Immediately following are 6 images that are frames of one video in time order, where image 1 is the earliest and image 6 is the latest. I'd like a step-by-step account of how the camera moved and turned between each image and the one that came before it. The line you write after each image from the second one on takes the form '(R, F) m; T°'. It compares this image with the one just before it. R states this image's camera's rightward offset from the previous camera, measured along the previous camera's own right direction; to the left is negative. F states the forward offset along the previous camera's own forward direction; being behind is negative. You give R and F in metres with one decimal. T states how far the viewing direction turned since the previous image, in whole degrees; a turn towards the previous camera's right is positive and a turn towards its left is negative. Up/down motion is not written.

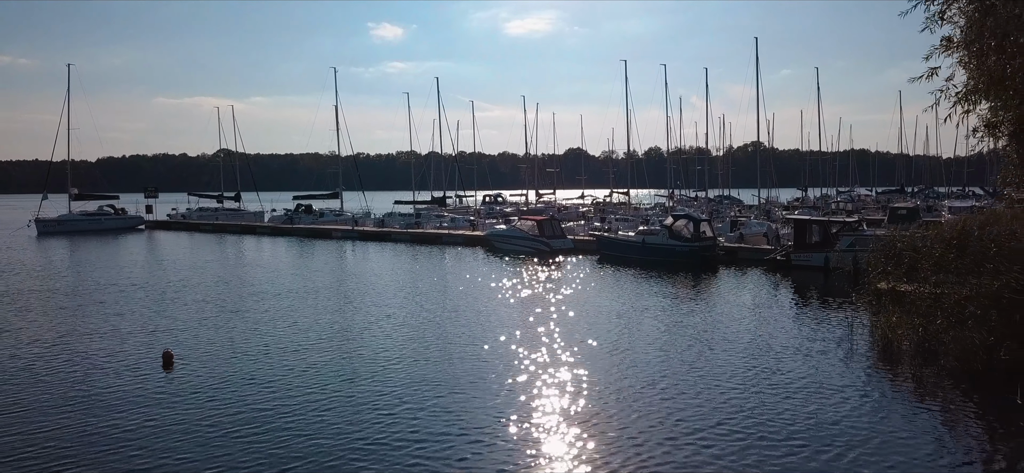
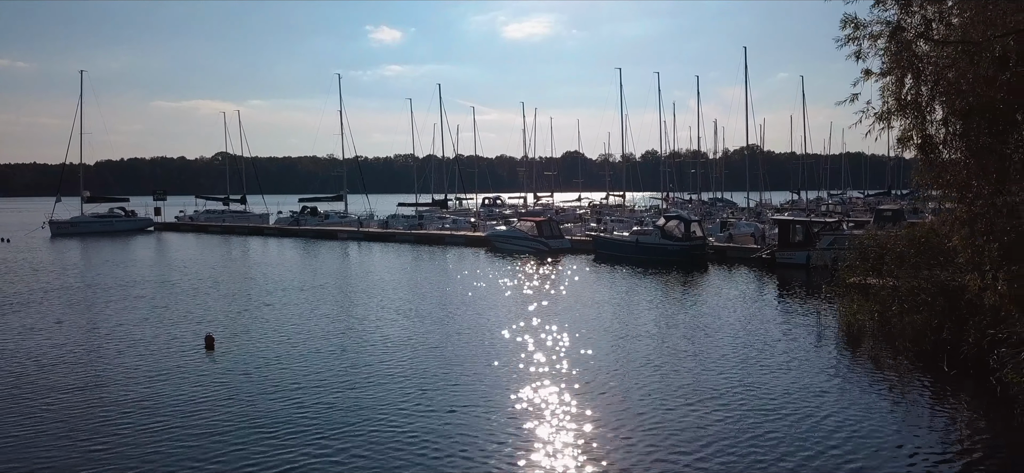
(-0.2, -1.8) m; 0°
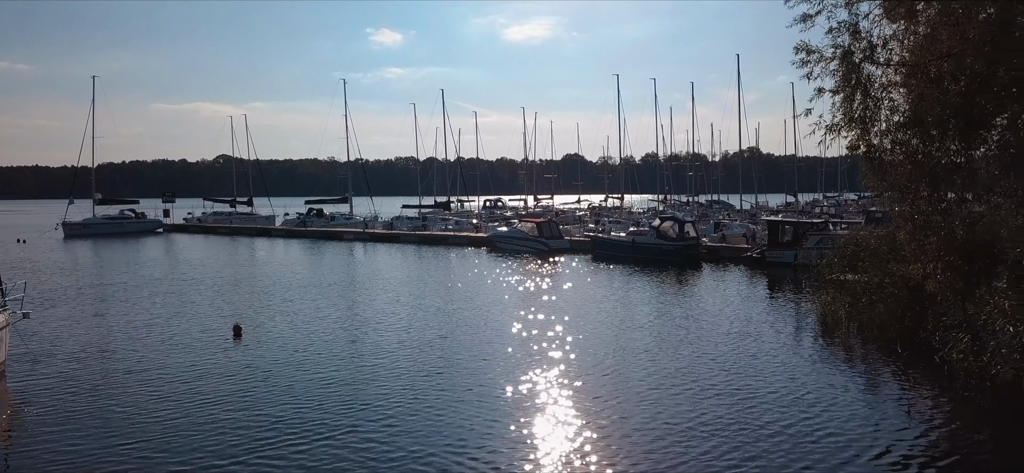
(-0.1, -1.5) m; 0°
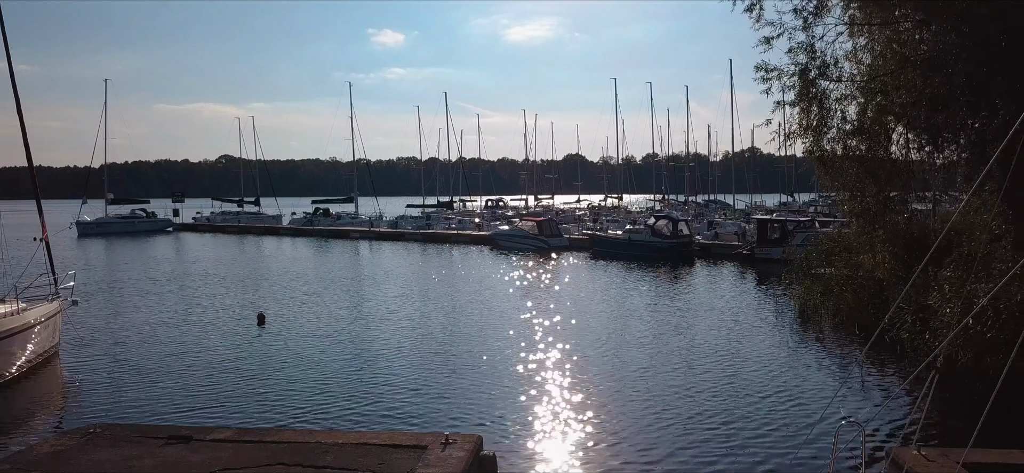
(0.0, -1.6) m; 0°
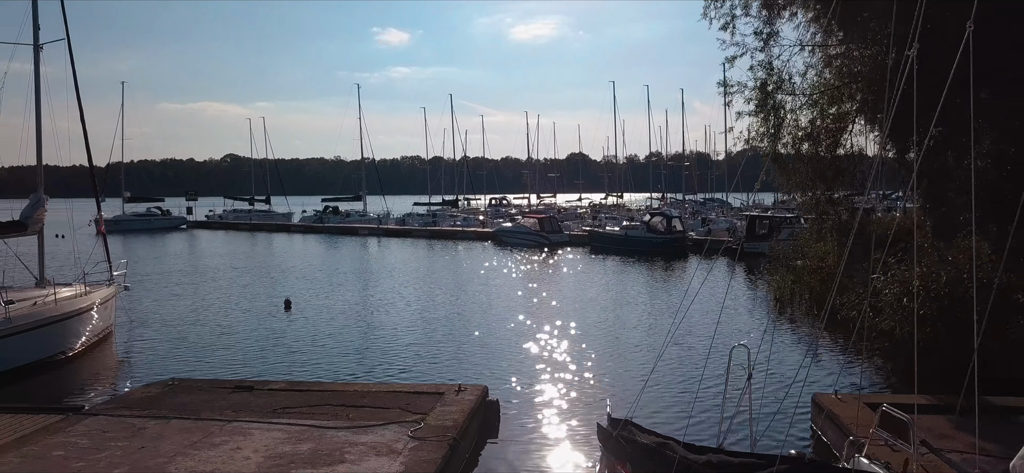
(+0.1, -2.1) m; 0°
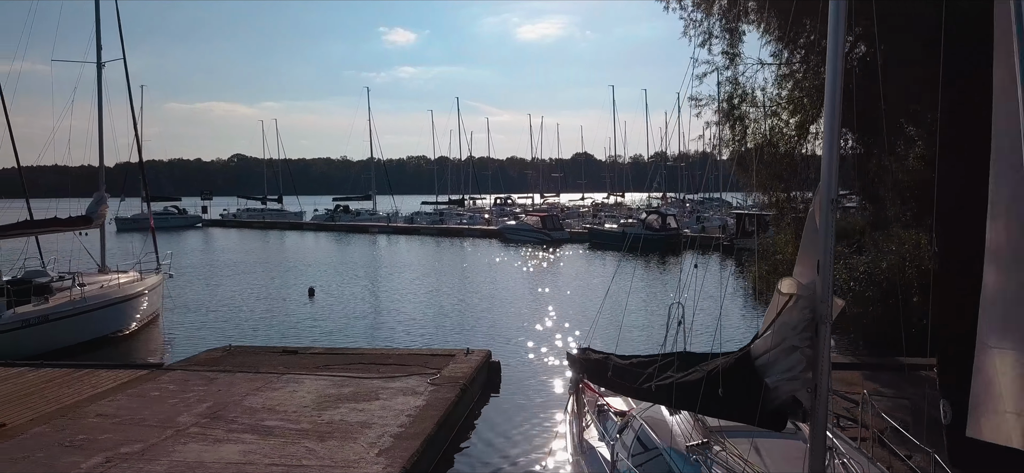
(+0.1, -2.3) m; 0°
